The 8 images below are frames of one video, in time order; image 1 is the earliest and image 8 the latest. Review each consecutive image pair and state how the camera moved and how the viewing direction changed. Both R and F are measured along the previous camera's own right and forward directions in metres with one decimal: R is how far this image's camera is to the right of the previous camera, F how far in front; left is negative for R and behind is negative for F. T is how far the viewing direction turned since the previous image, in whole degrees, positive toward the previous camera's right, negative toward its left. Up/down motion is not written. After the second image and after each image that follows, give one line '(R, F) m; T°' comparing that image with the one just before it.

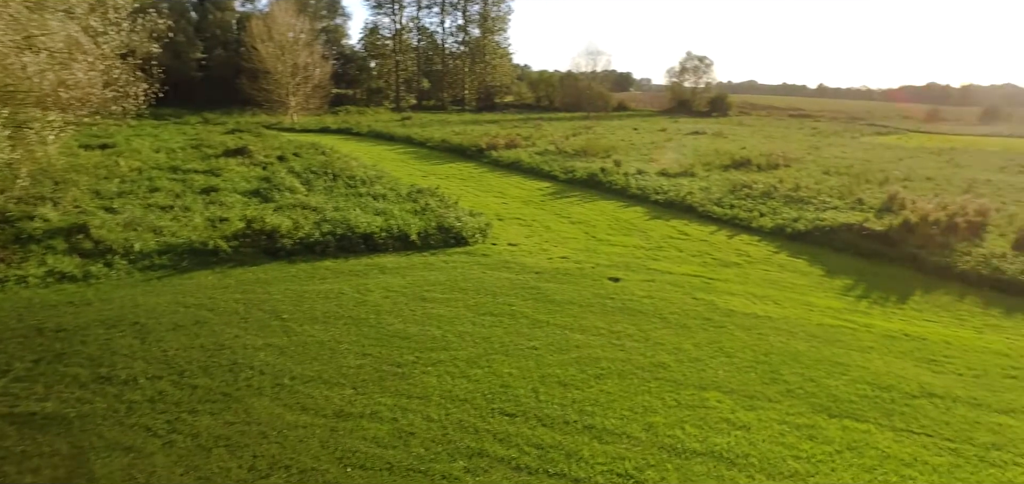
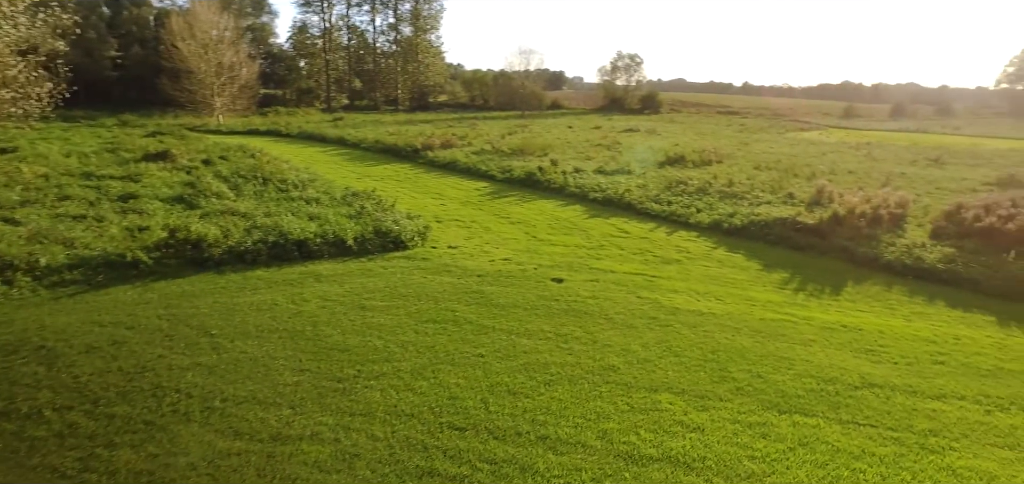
(-0.1, +0.2) m; +5°
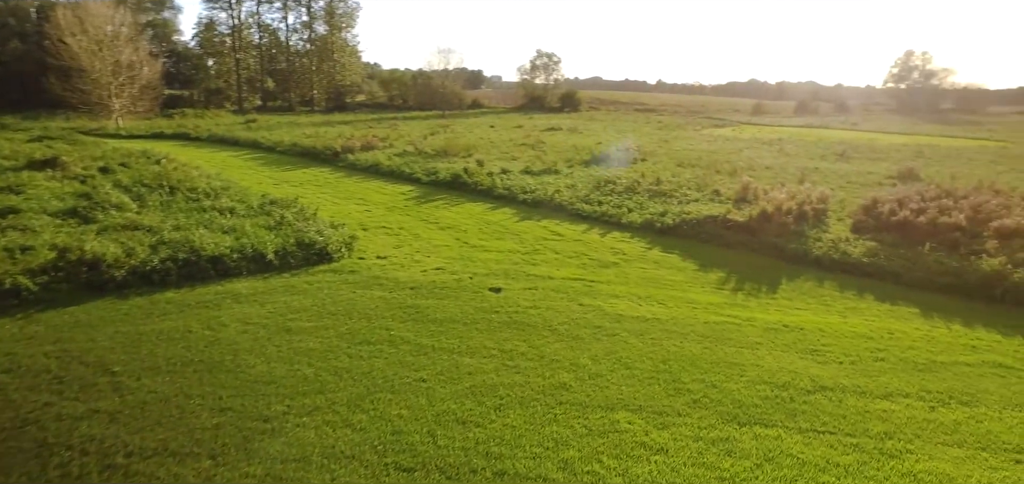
(-0.2, +0.5) m; +6°
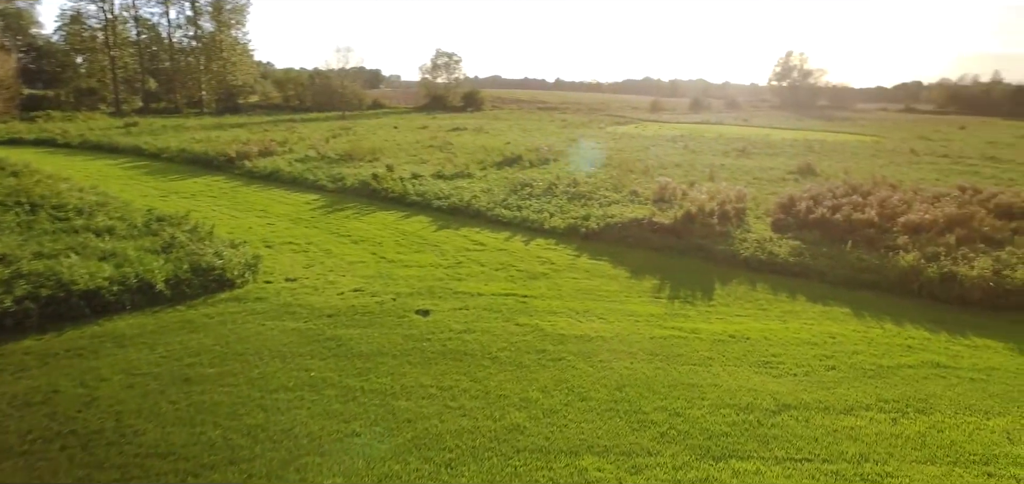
(-0.3, +0.9) m; +8°
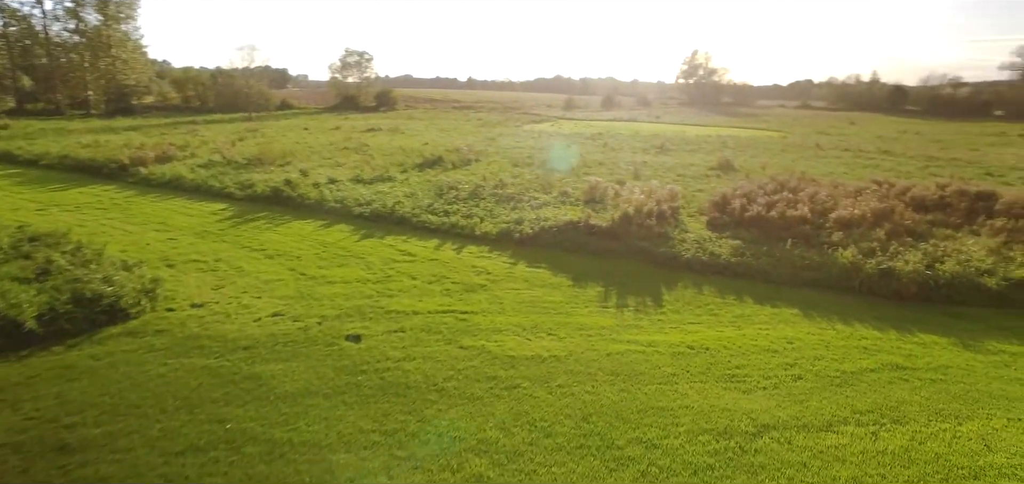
(-0.3, +0.9) m; +7°
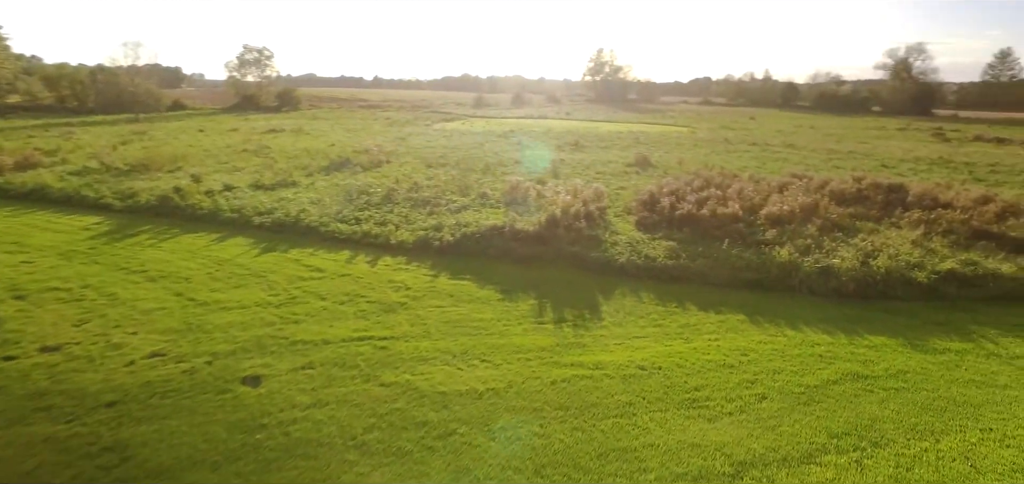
(-0.1, +1.1) m; +7°
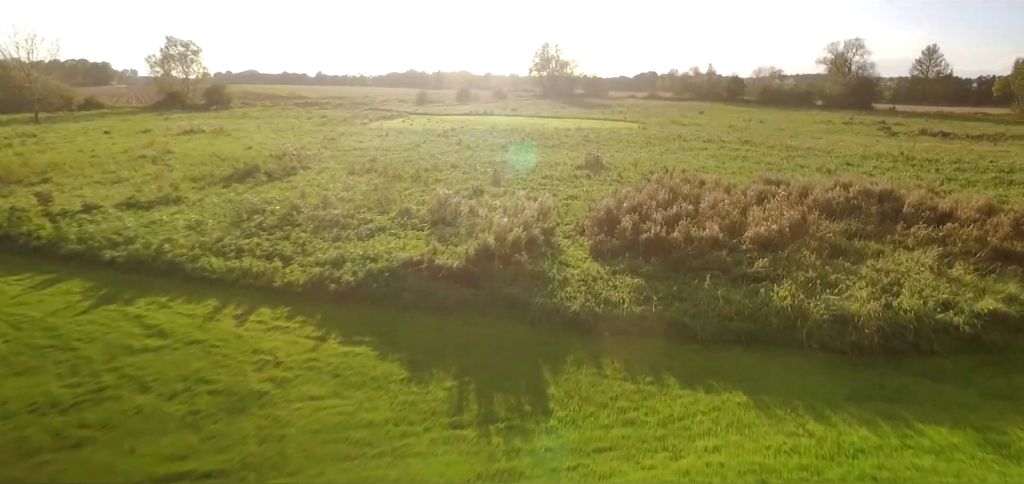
(+0.5, +3.1) m; +4°
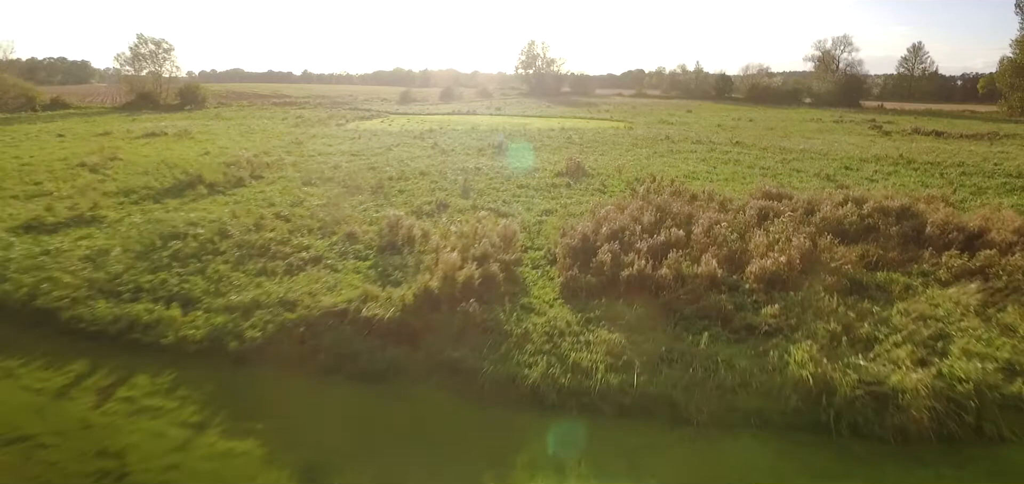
(+0.5, +2.1) m; +1°
